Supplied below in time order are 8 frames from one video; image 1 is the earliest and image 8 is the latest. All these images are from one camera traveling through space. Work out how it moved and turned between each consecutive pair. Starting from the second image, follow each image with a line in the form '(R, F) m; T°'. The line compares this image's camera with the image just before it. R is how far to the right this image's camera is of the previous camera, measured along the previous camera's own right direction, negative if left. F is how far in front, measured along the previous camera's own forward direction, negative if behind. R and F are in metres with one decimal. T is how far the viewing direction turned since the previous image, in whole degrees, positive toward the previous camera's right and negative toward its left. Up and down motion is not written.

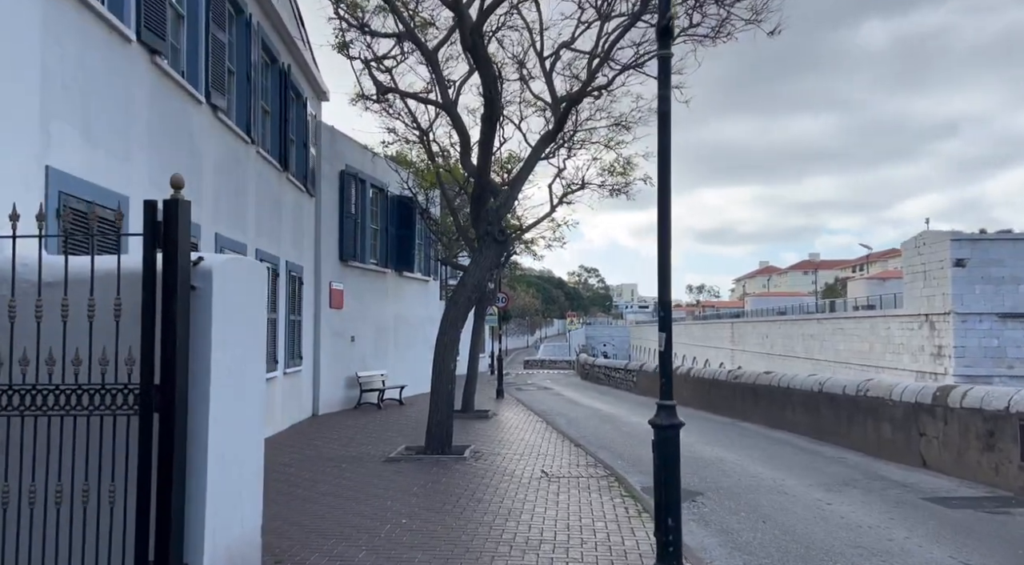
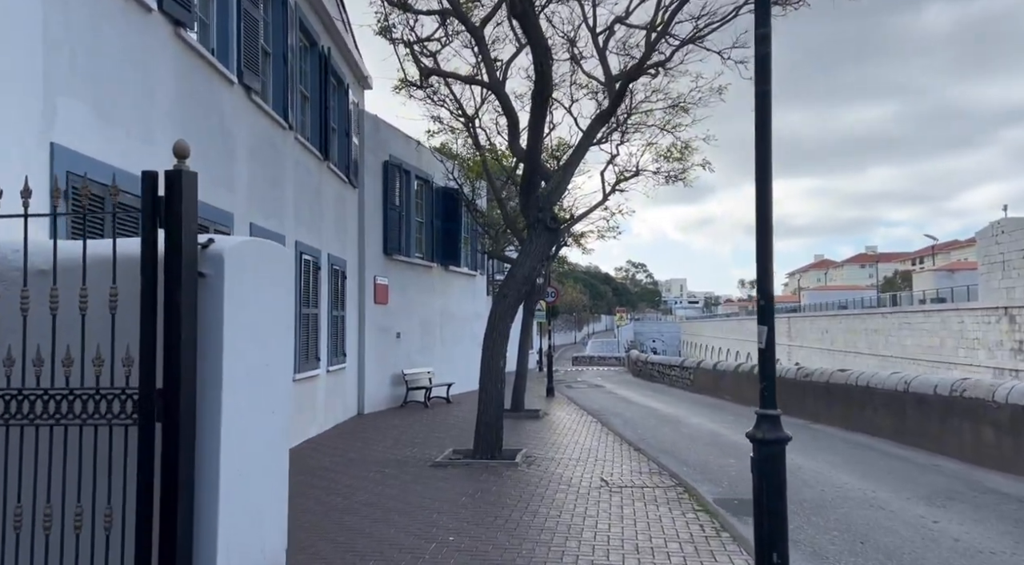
(-0.1, +0.9) m; -3°
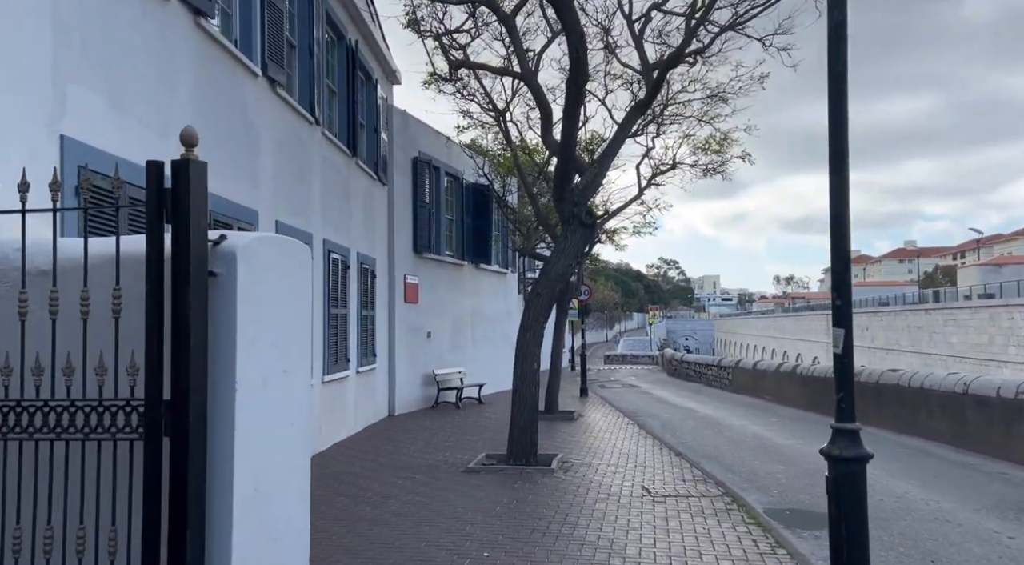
(-0.1, +0.4) m; -2°
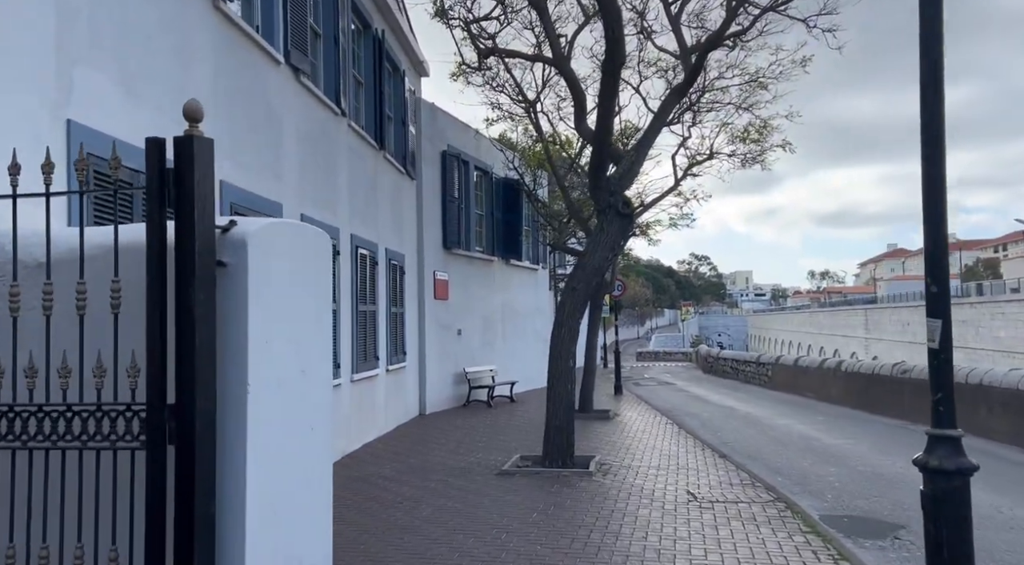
(-0.1, +0.4) m; -2°
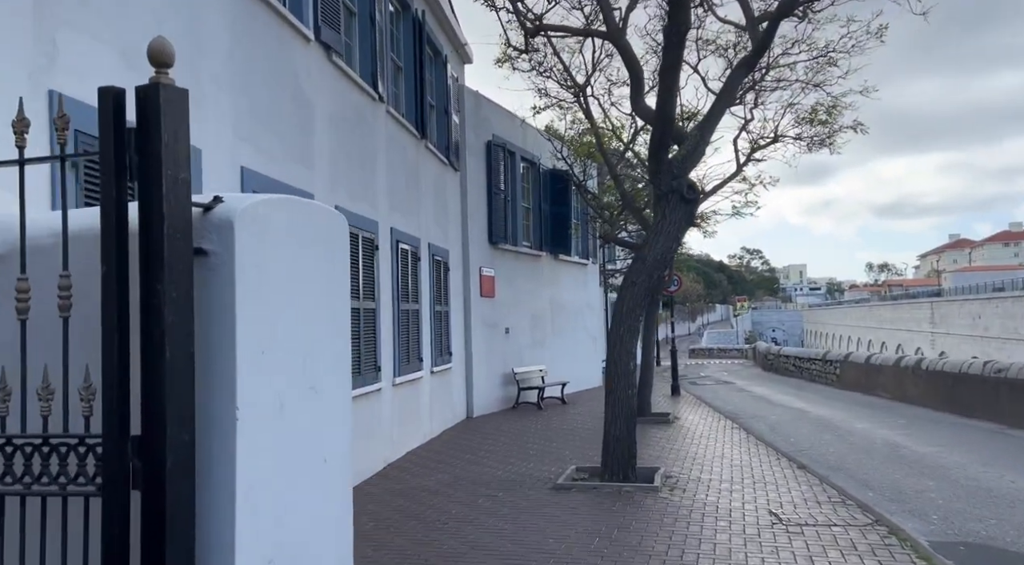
(-0.1, +0.9) m; -3°
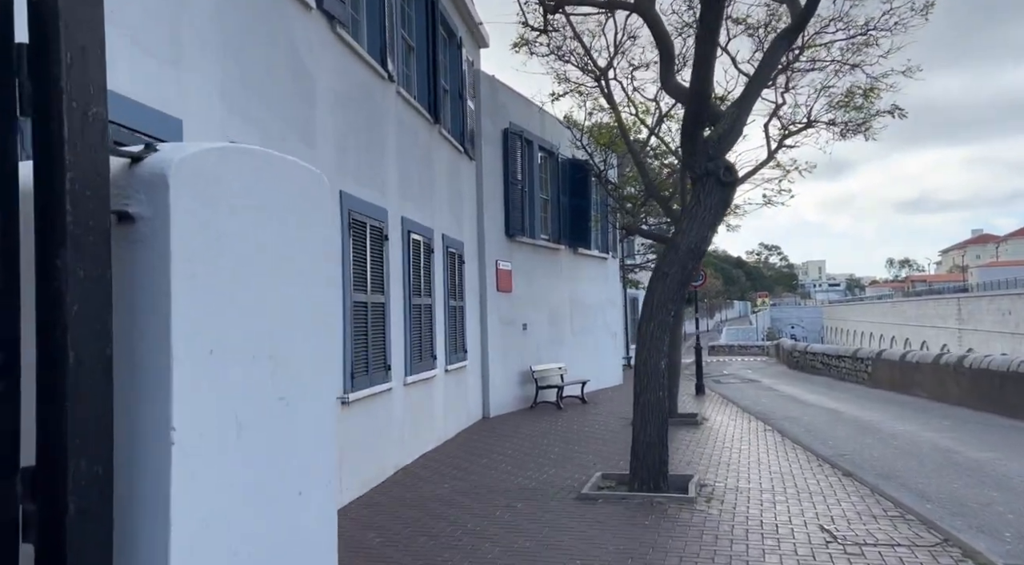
(0.0, +0.7) m; -1°
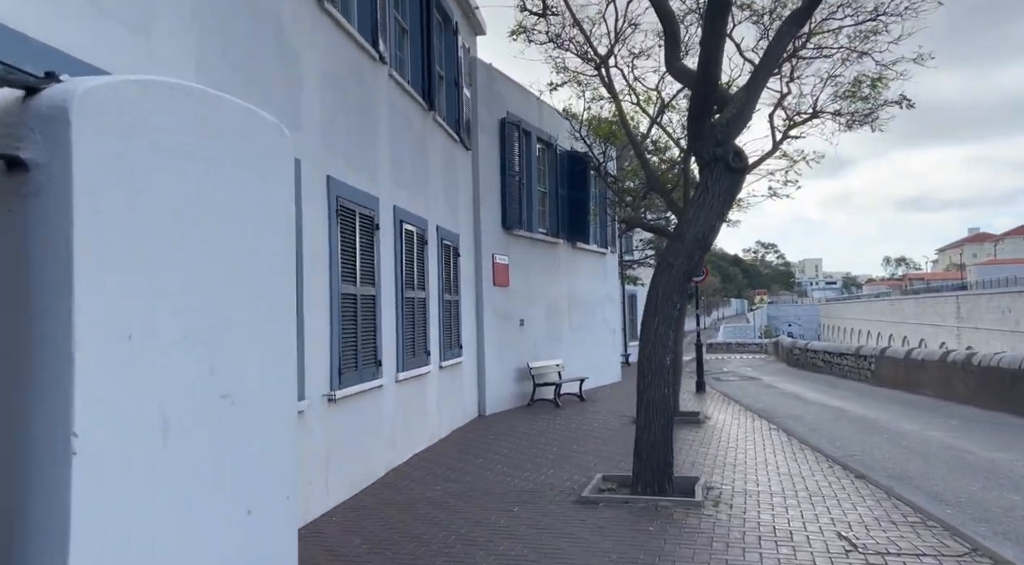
(0.0, +0.4) m; 0°
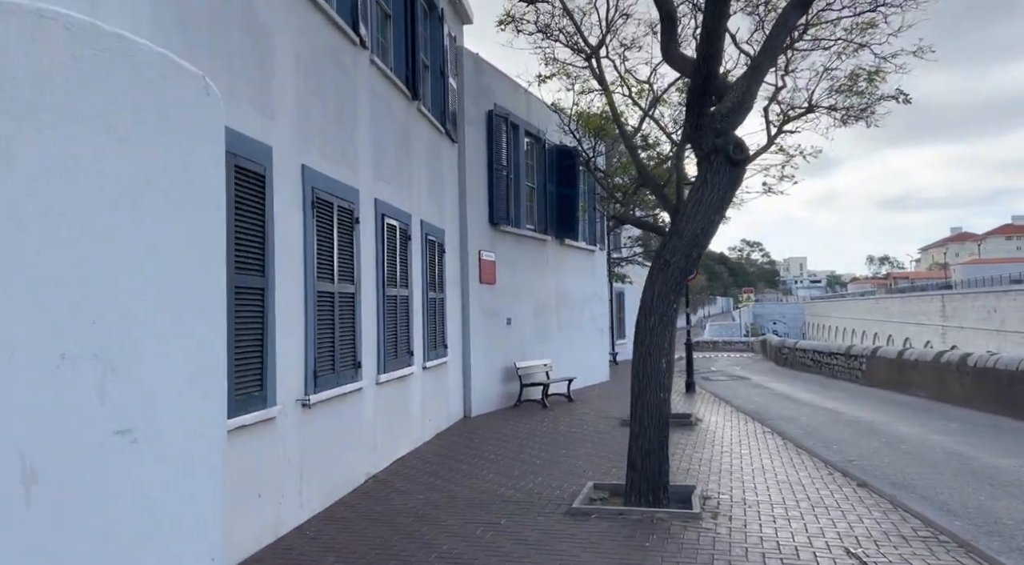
(0.0, +0.5) m; +1°
